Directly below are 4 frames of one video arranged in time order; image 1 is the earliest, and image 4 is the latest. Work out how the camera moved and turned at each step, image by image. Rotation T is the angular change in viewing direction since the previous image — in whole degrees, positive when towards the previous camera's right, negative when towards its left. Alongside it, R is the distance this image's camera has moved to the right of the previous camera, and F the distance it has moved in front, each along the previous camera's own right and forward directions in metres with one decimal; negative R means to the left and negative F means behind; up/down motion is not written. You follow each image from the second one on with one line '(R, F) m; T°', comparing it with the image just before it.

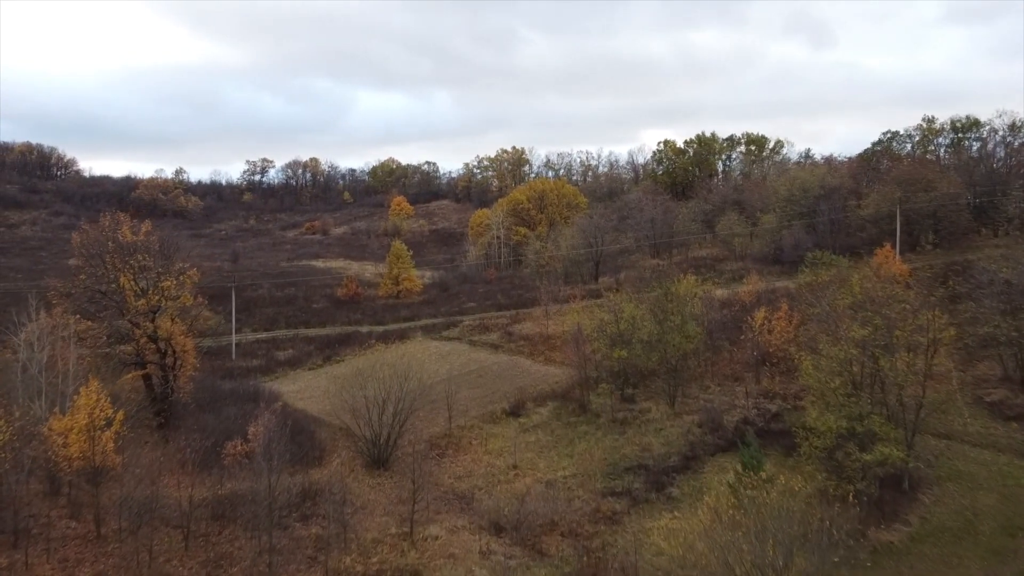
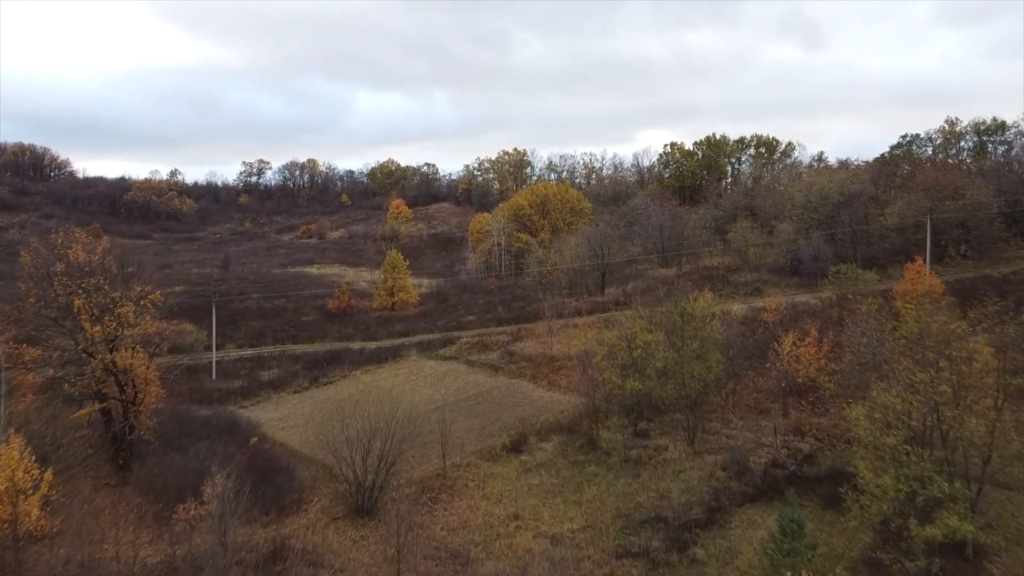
(0.0, +2.6) m; 0°
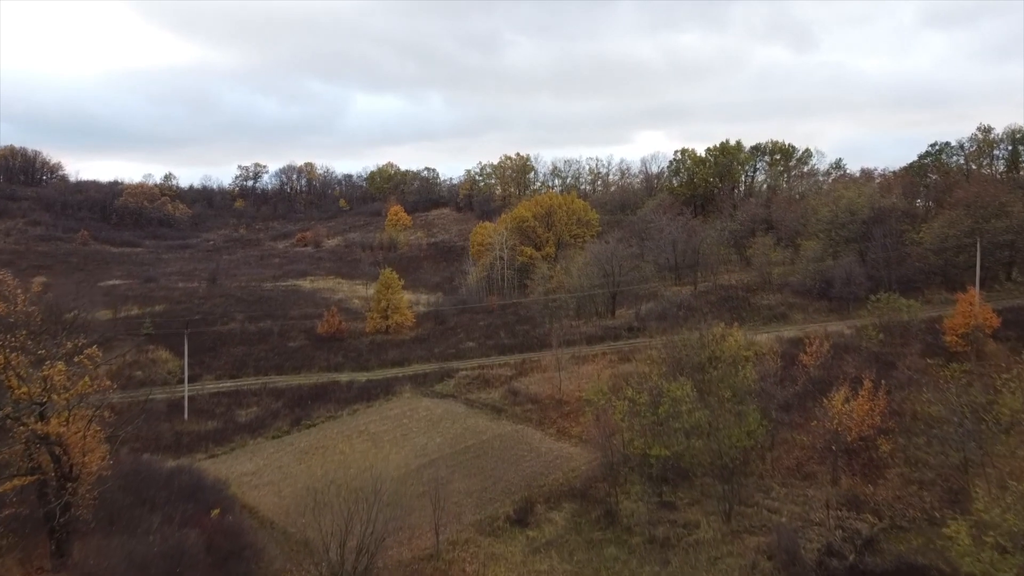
(-0.1, +3.3) m; 0°
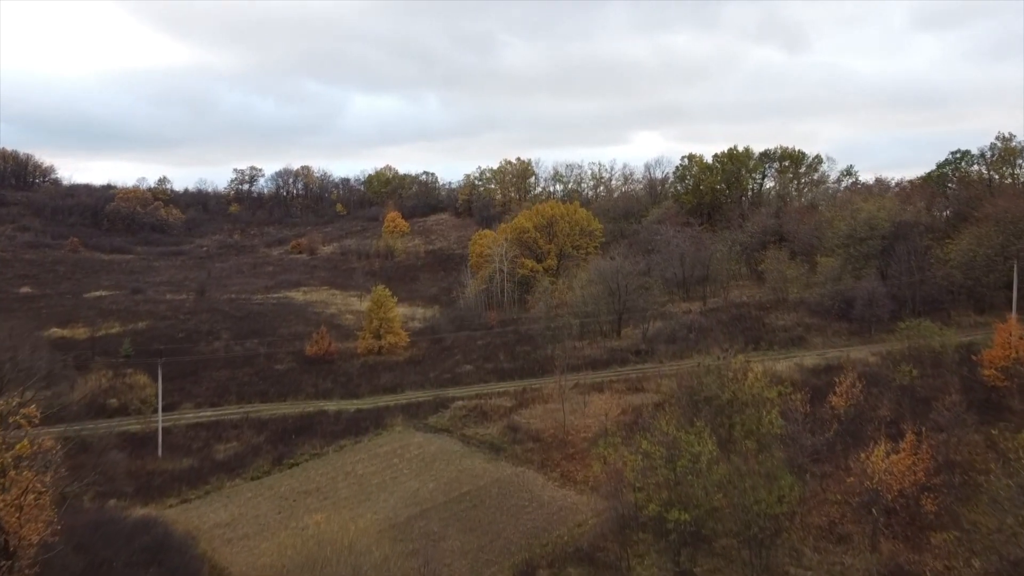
(0.0, +2.2) m; 0°
